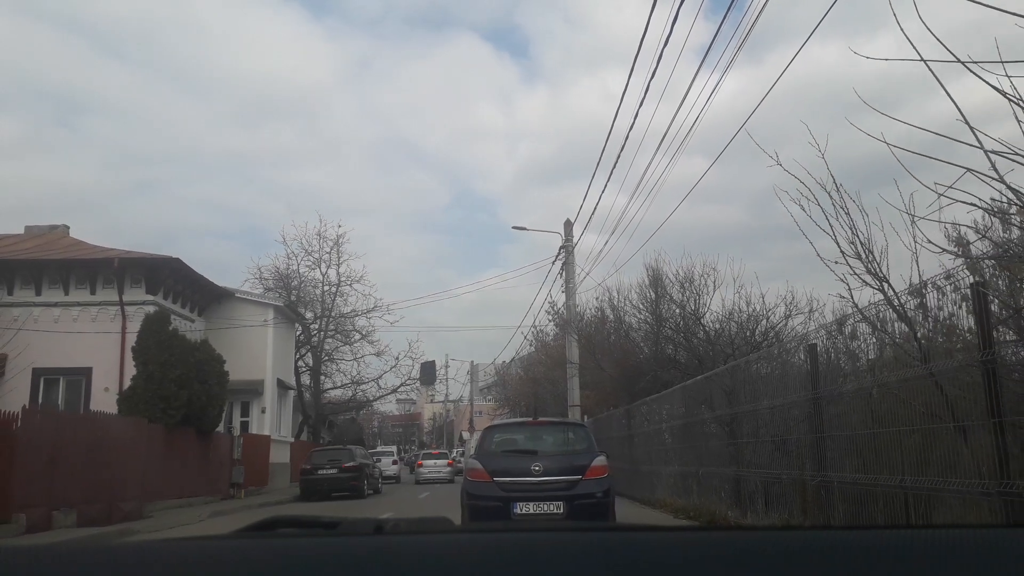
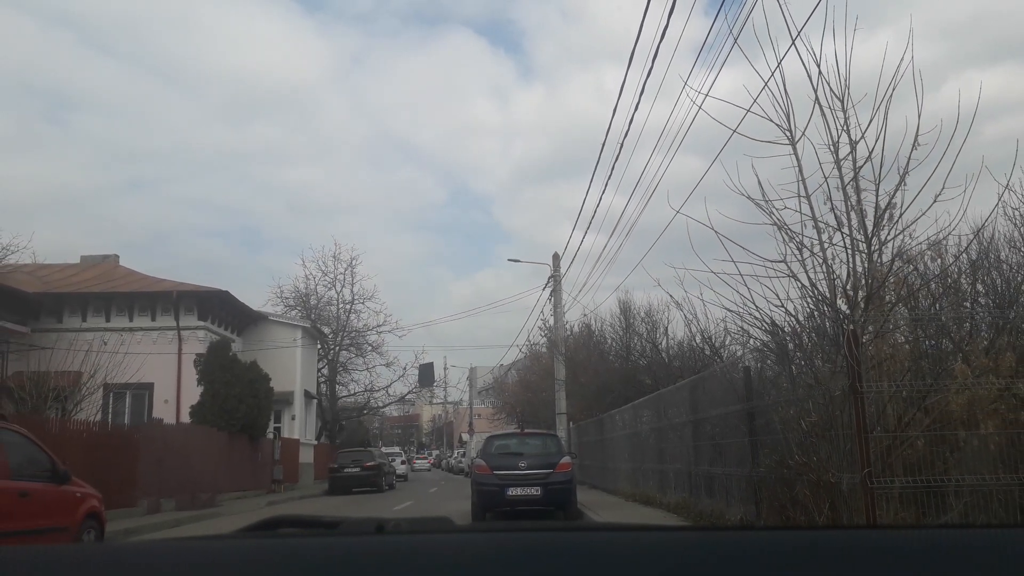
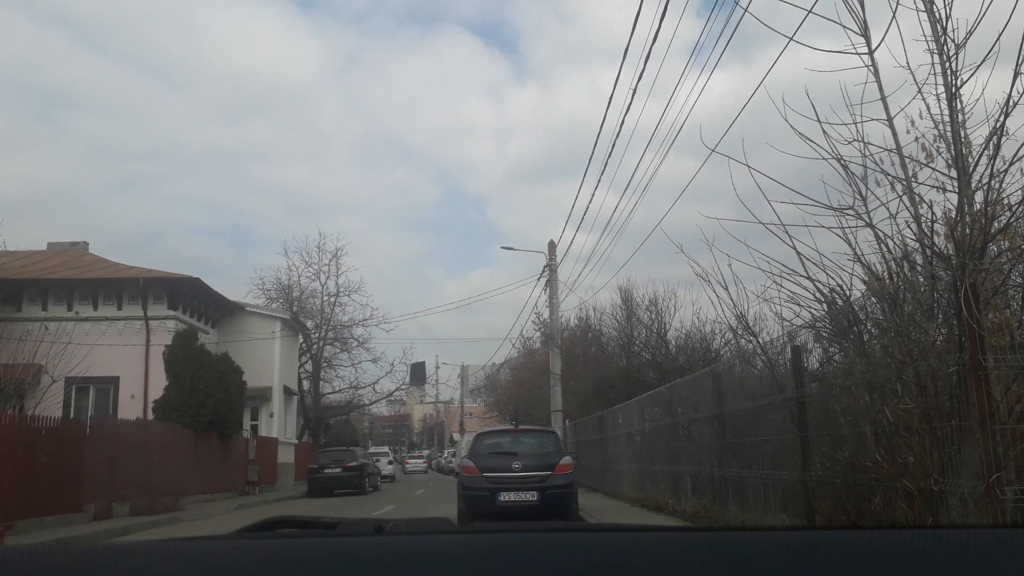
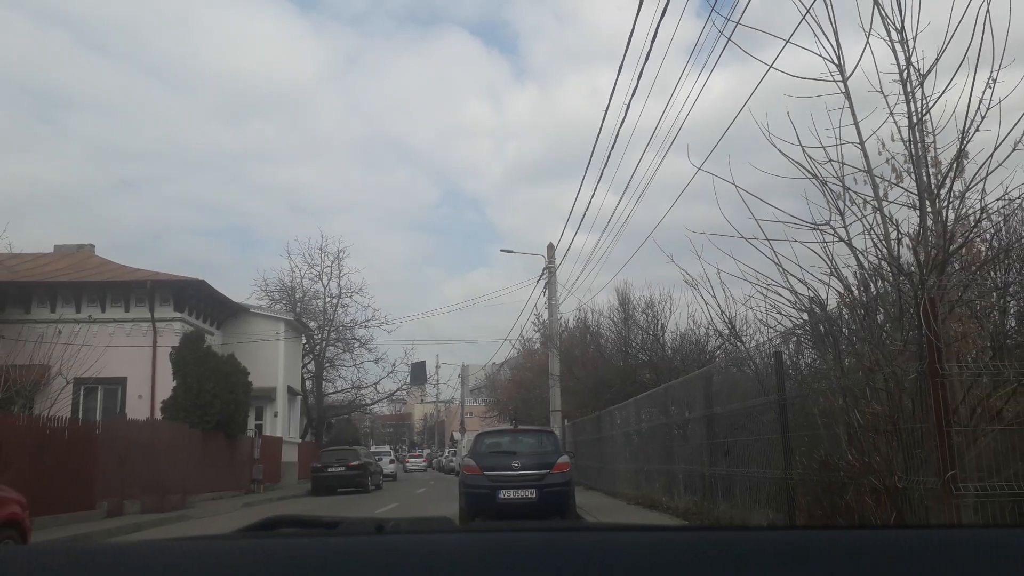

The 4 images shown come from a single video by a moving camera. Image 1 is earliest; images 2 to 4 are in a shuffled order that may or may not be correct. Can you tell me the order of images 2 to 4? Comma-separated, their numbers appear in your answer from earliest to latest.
3, 4, 2
